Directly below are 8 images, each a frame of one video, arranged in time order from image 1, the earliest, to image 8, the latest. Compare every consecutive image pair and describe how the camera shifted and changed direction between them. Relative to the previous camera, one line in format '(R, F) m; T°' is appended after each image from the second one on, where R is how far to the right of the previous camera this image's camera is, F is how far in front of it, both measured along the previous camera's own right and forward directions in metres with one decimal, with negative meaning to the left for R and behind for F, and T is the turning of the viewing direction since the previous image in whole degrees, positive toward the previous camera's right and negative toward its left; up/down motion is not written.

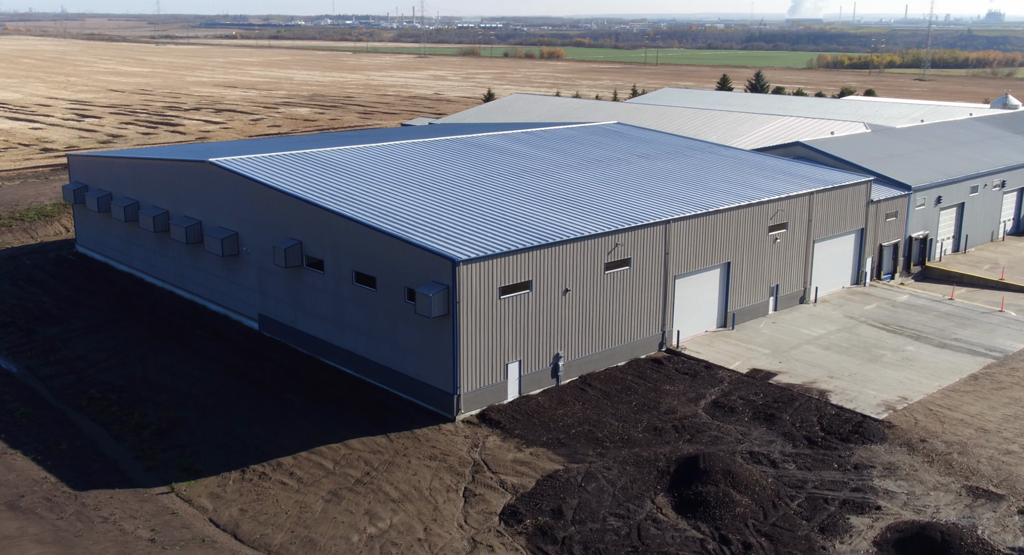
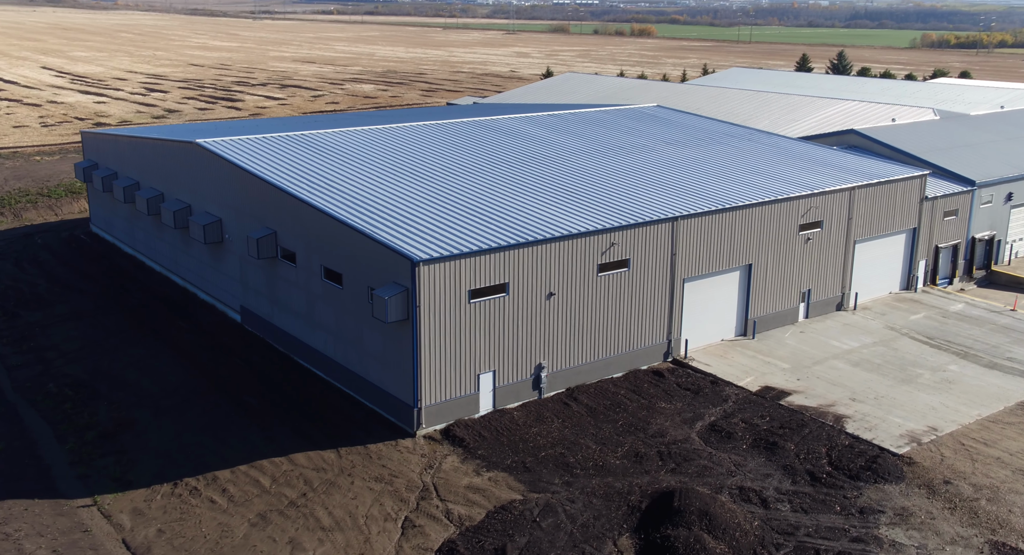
(+2.7, +2.8) m; -5°
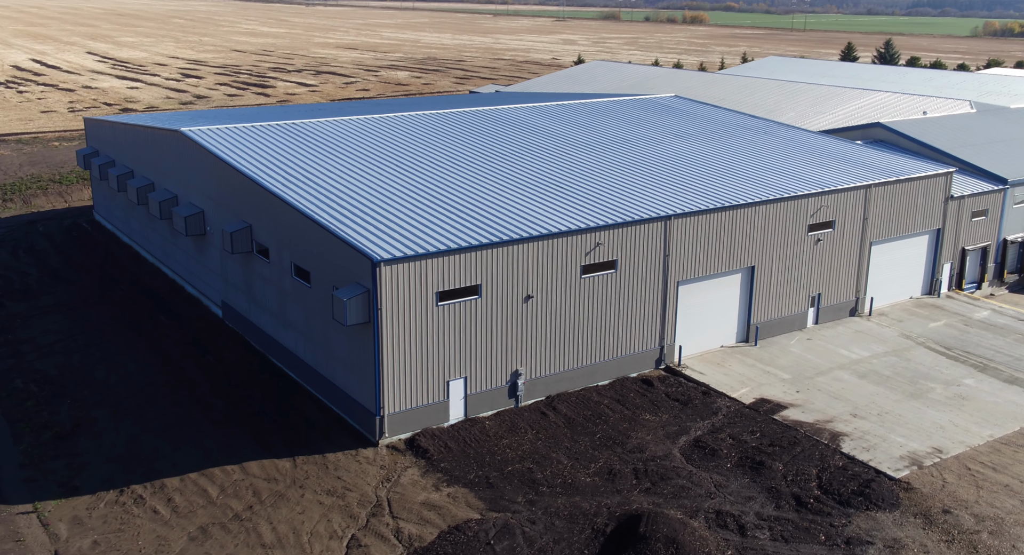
(+1.7, +1.5) m; -3°
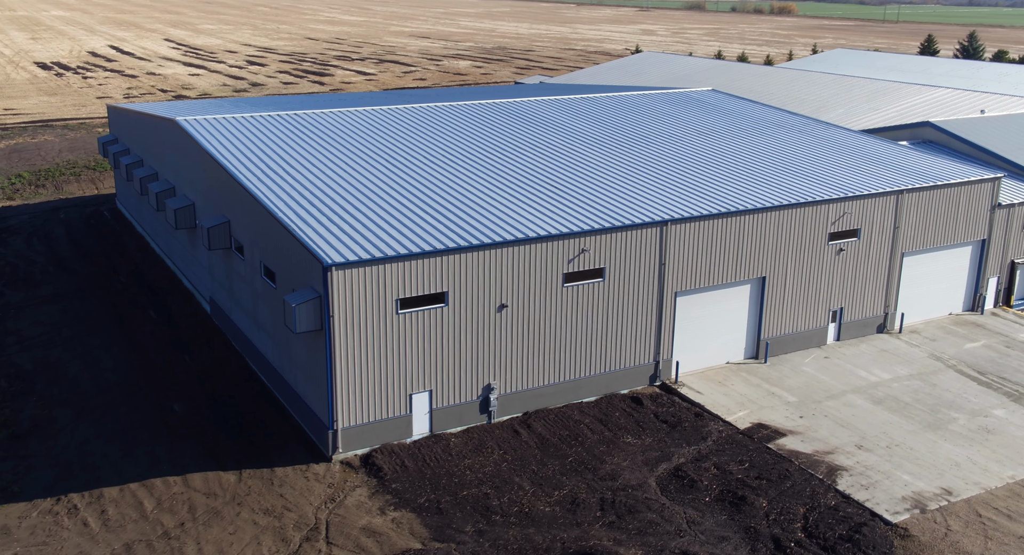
(+2.3, +1.8) m; -5°
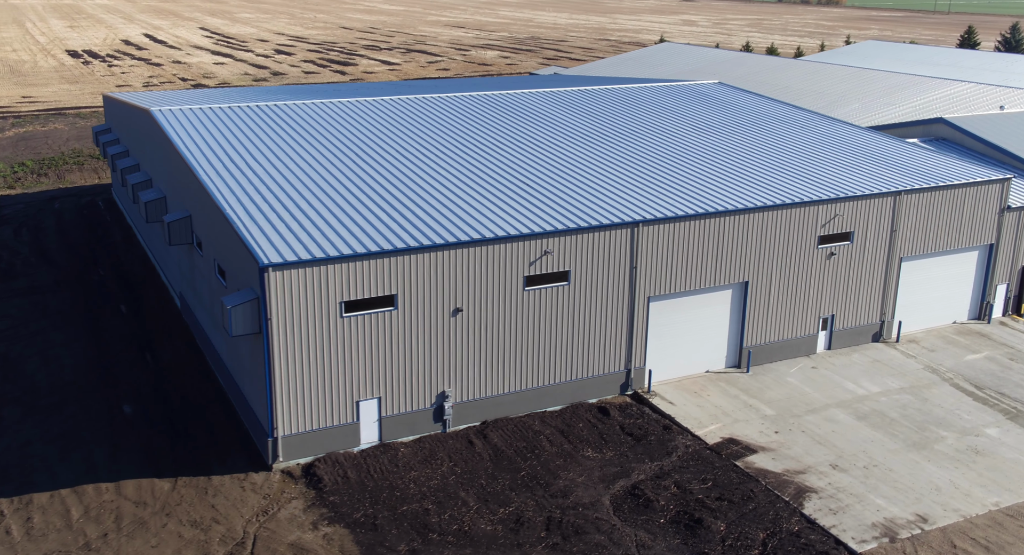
(+1.8, +1.2) m; -2°
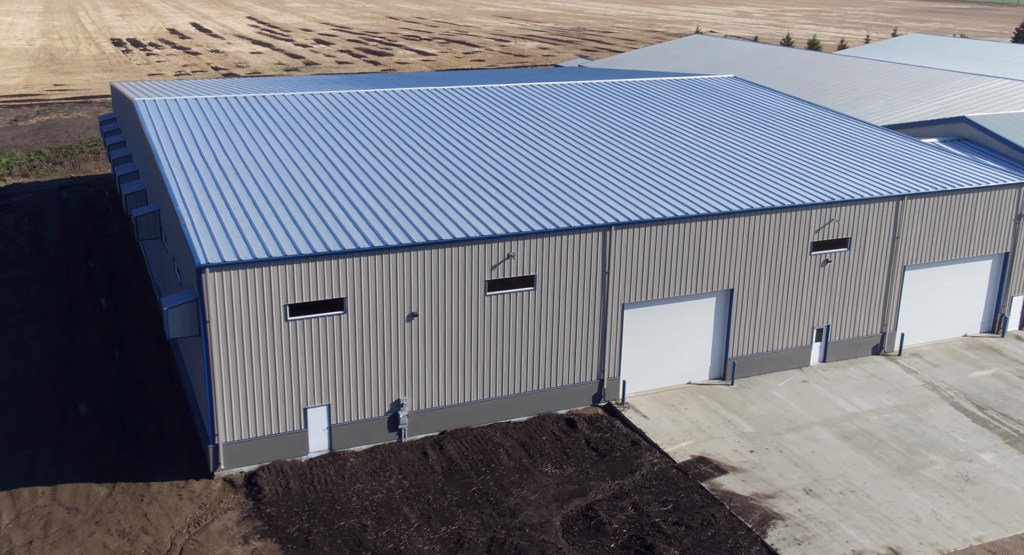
(+1.8, +1.1) m; -3°
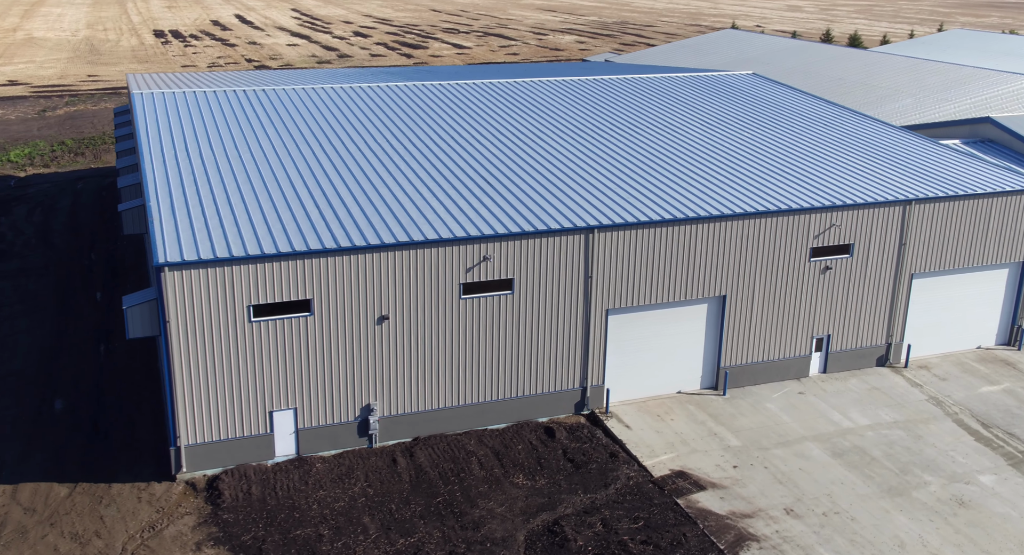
(+1.4, +0.7) m; -3°
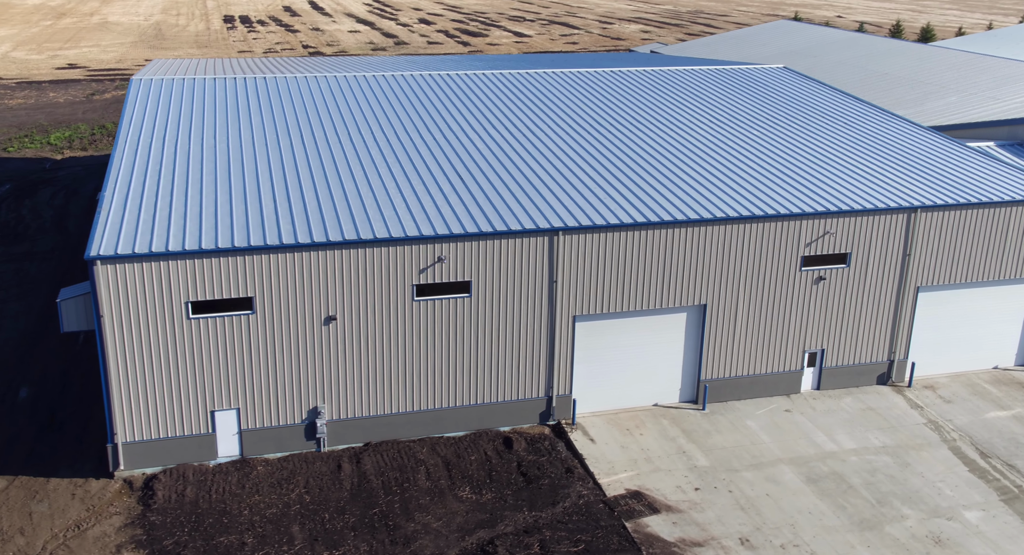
(+2.3, +1.1) m; -5°
